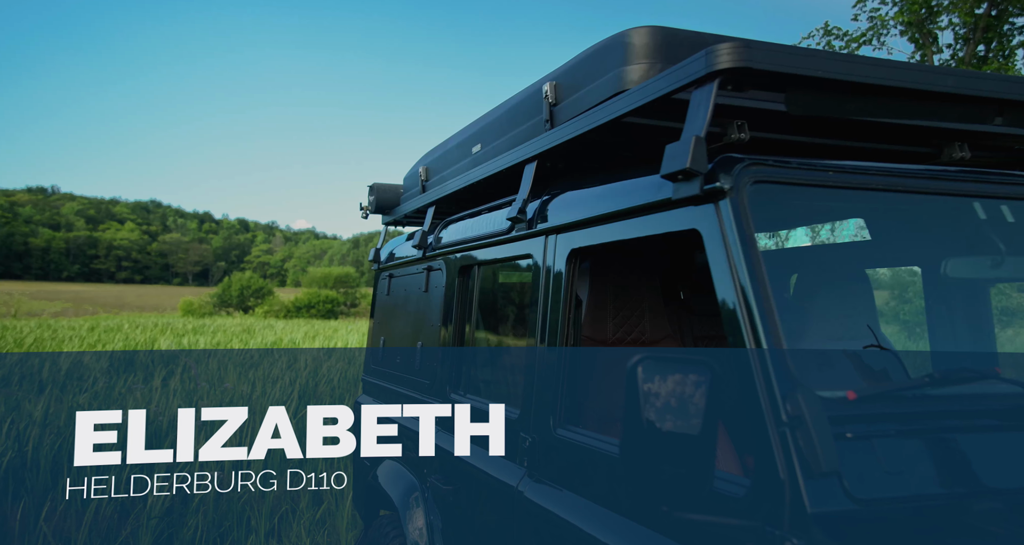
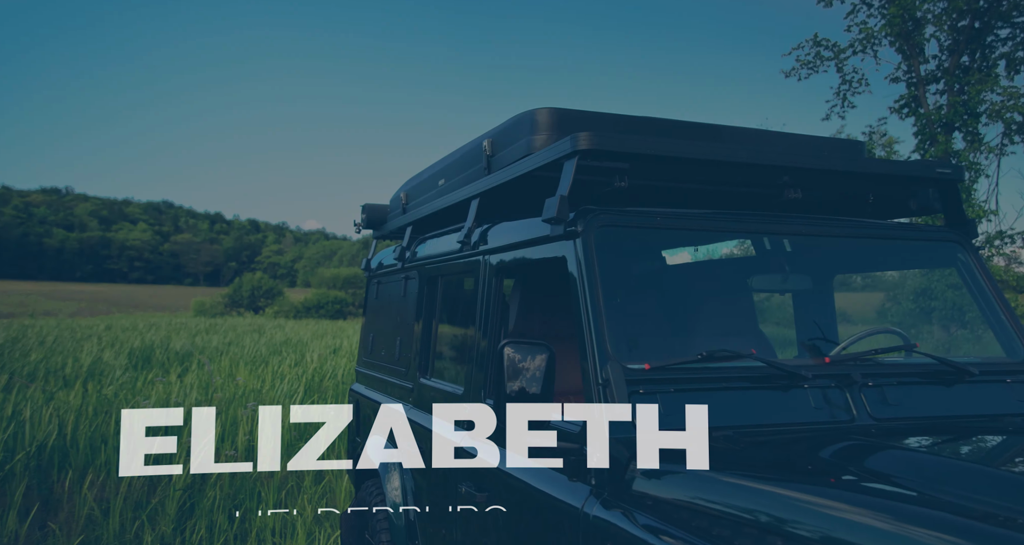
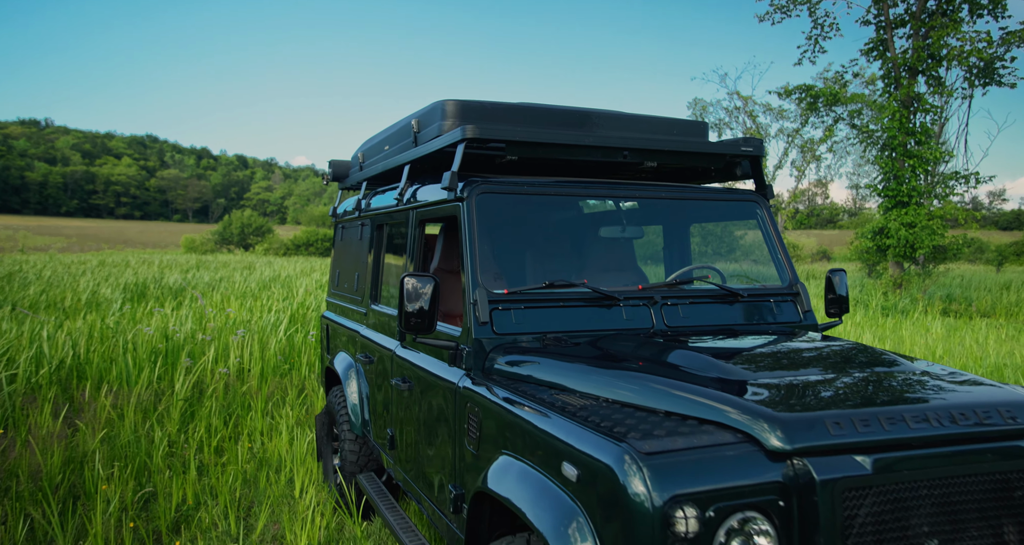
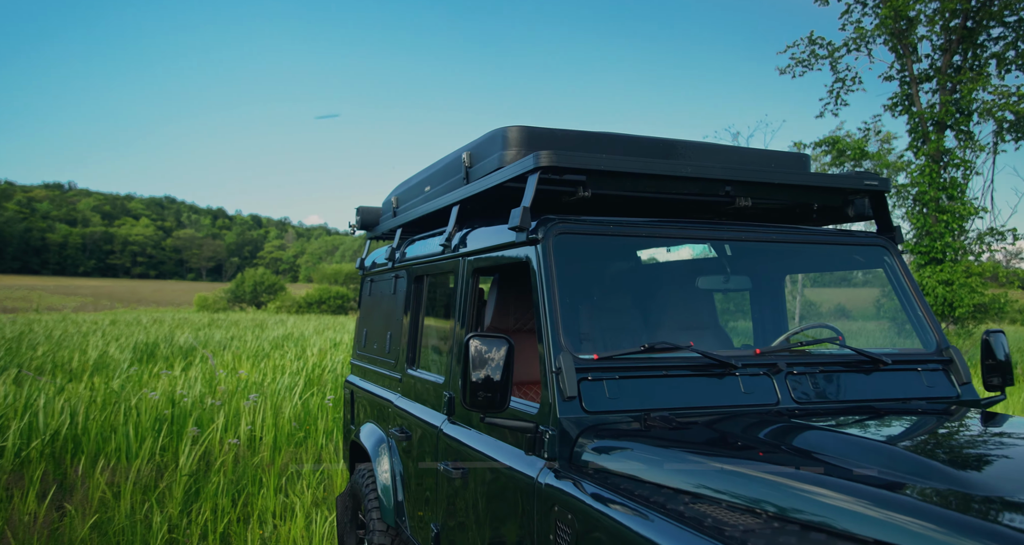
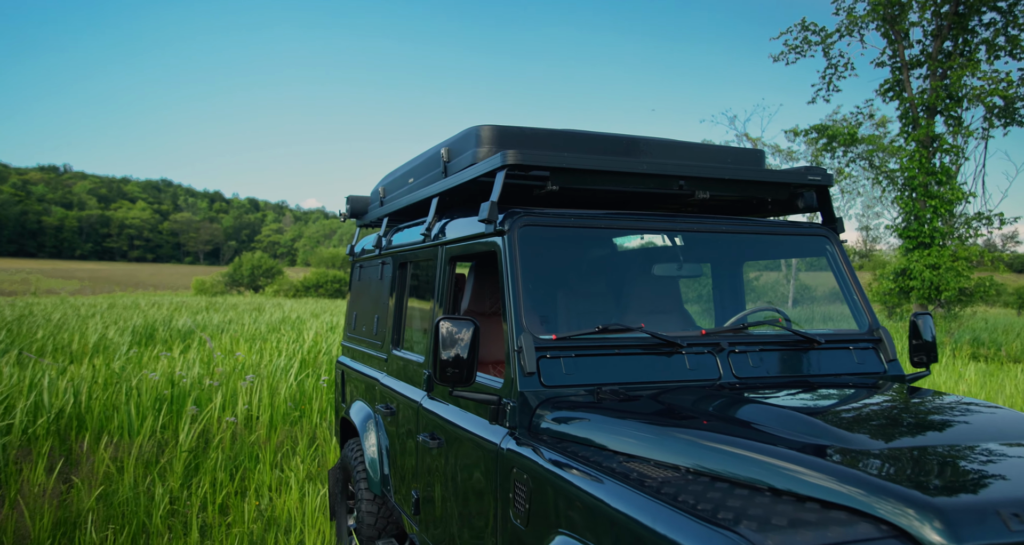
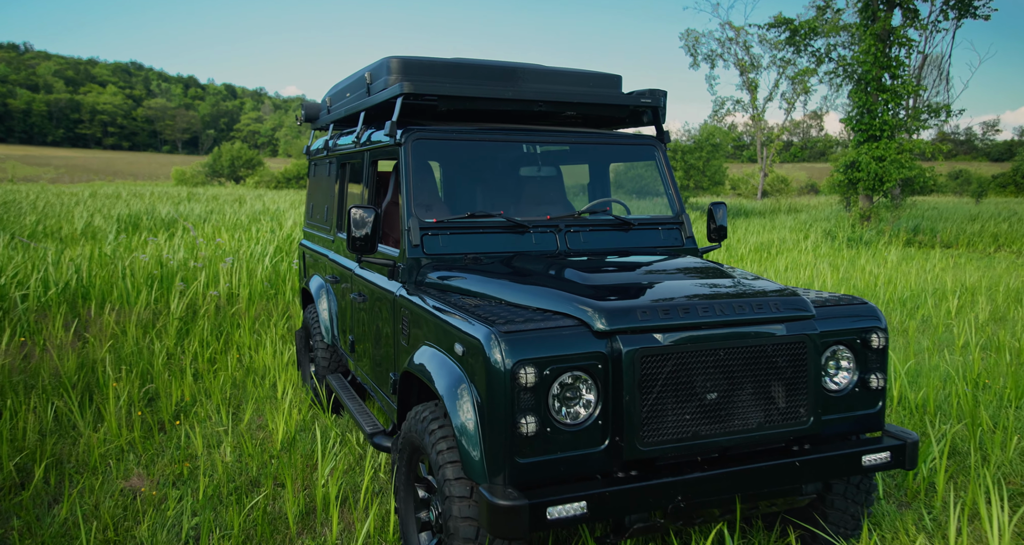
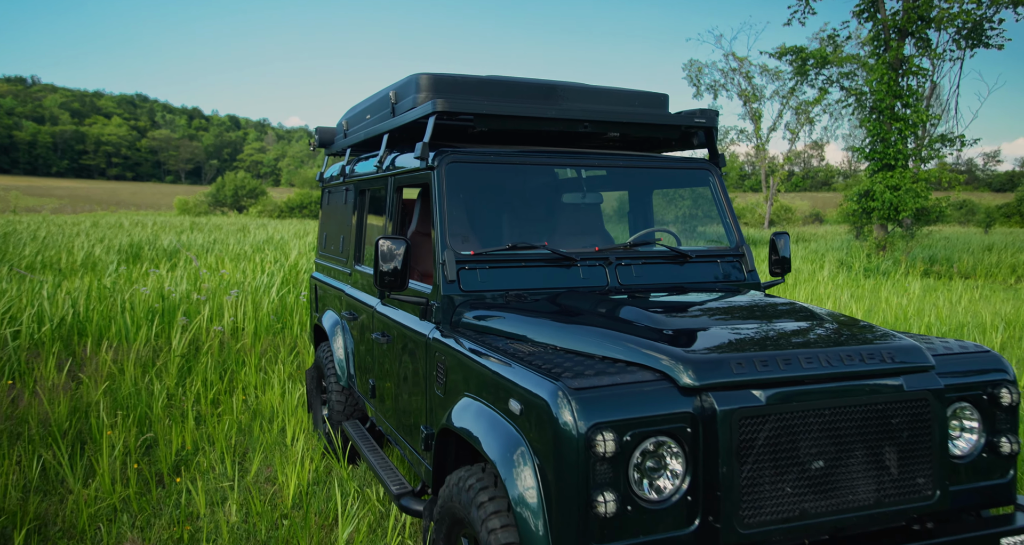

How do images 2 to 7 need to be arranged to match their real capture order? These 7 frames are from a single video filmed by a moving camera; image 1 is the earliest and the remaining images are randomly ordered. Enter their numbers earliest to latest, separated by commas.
2, 4, 5, 3, 7, 6
